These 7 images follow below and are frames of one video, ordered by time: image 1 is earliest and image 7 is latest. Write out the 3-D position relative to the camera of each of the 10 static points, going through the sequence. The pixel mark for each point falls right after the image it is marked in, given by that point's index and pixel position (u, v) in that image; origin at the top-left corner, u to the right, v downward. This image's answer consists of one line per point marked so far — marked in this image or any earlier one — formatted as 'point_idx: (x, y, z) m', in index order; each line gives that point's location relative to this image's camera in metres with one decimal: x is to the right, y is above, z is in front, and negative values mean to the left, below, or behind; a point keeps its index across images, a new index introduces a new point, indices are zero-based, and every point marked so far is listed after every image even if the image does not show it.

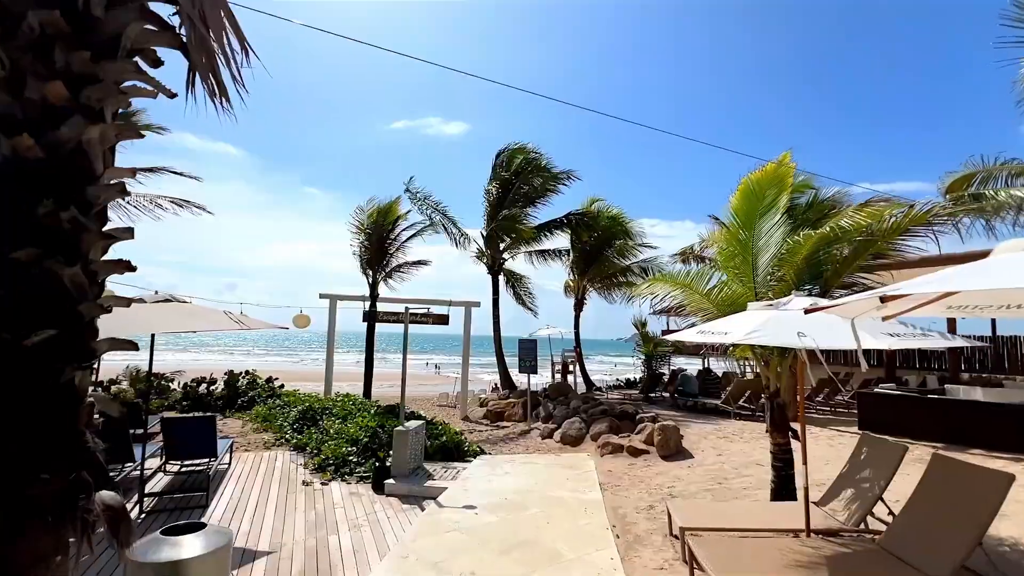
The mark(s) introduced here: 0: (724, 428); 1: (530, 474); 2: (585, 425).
0: (+3.9, -2.6, +8.8) m
1: (+0.2, -2.5, +6.4) m
2: (+1.5, -2.8, +9.8) m
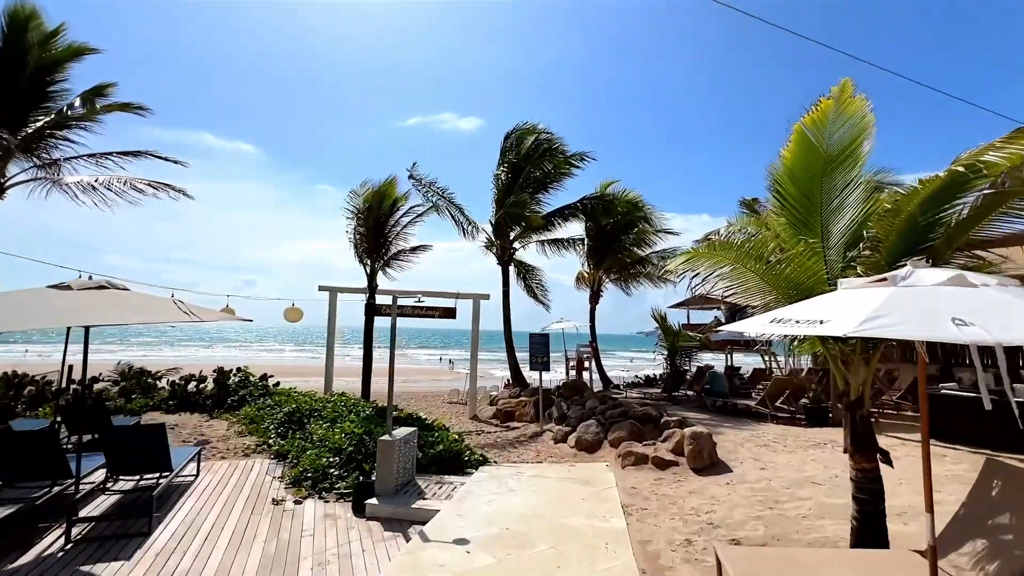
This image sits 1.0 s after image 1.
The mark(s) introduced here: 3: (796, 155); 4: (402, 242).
0: (+4.1, -2.4, +7.7) m
1: (+0.3, -2.3, +5.4) m
2: (+1.7, -2.6, +8.8) m
3: (+2.2, +1.1, +3.7) m
4: (-2.6, +1.1, +11.3) m
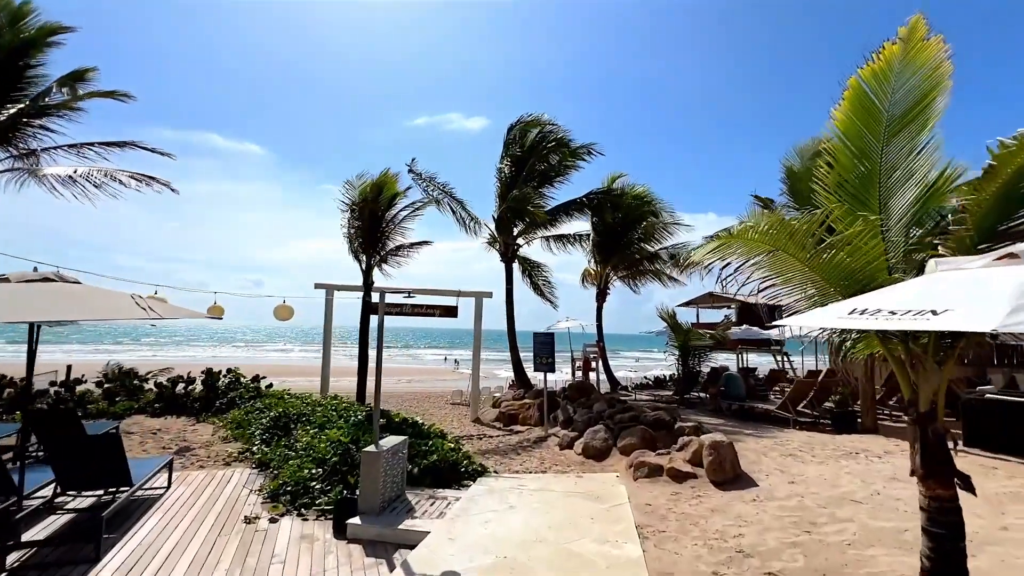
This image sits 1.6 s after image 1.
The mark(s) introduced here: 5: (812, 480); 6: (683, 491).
0: (+4.1, -2.3, +7.1) m
1: (+0.3, -2.2, +4.8) m
2: (+1.7, -2.5, +8.2) m
3: (+2.2, +1.1, +3.1) m
4: (-2.5, +1.1, +10.8) m
5: (+3.4, -2.2, +5.4) m
6: (+1.9, -2.3, +5.4) m
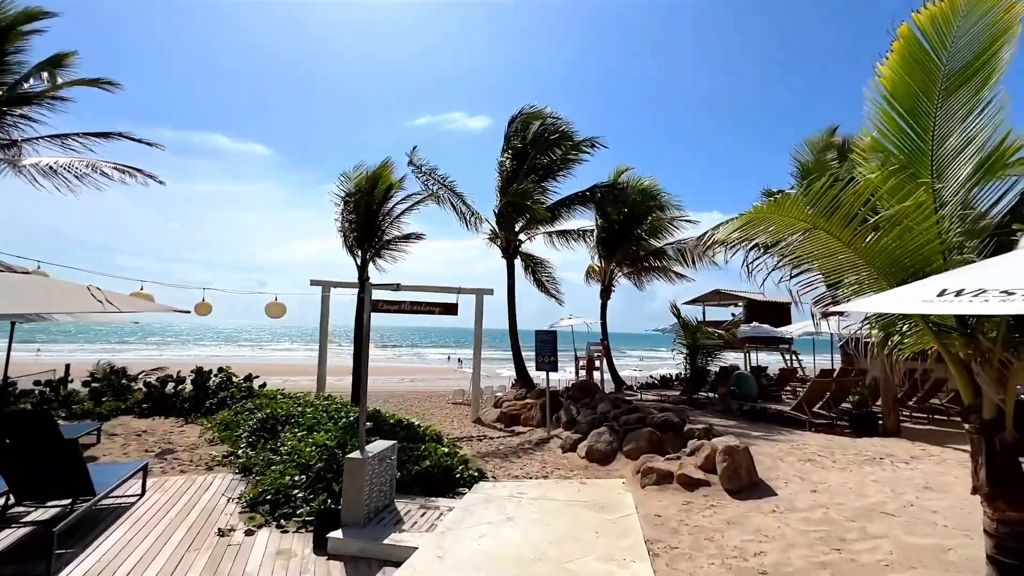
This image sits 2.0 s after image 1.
0: (+4.1, -2.2, +6.7) m
1: (+0.3, -2.2, +4.4) m
2: (+1.7, -2.4, +7.8) m
3: (+2.2, +1.2, +2.7) m
4: (-2.5, +1.2, +10.4) m
5: (+3.4, -2.1, +5.0) m
6: (+1.9, -2.2, +5.0) m
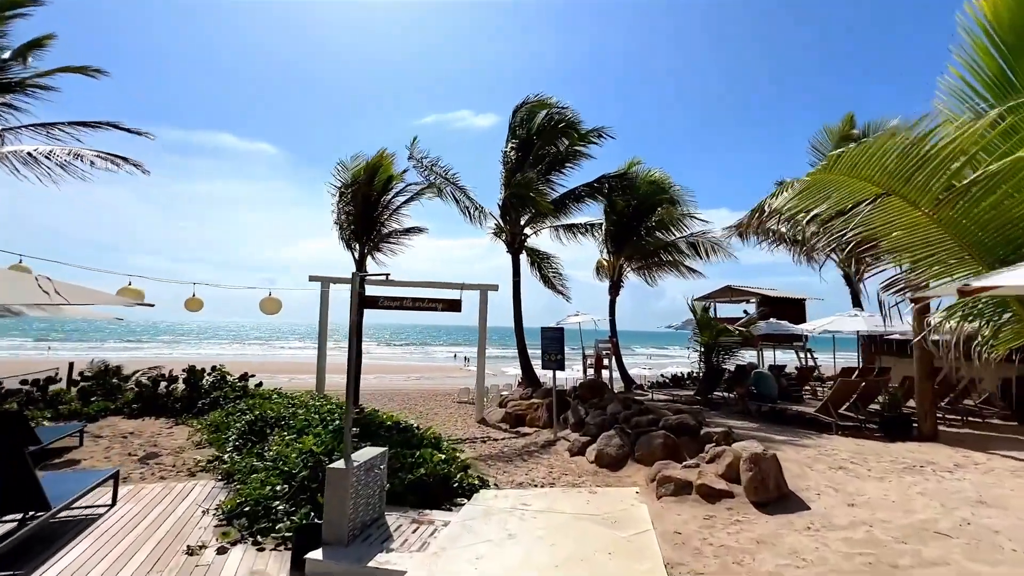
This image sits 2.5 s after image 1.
0: (+4.1, -2.1, +6.1) m
1: (+0.3, -2.1, +3.9) m
2: (+1.8, -2.3, +7.3) m
3: (+2.1, +1.3, +2.2) m
4: (-2.4, +1.3, +9.9) m
5: (+3.4, -2.0, +4.5) m
6: (+1.9, -2.1, +4.5) m
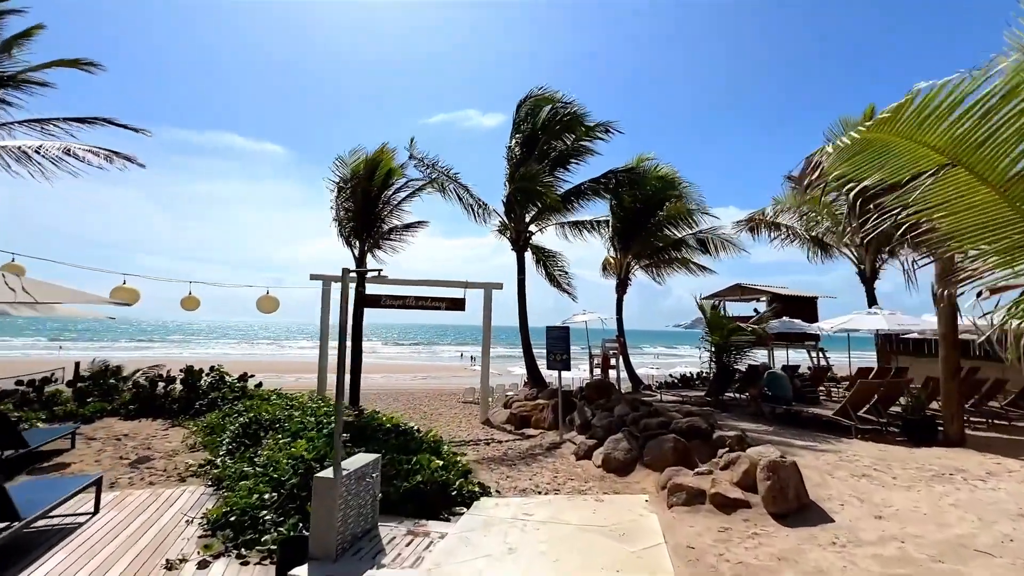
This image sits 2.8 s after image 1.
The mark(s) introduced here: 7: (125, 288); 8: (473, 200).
0: (+4.2, -2.0, +5.8) m
1: (+0.3, -2.1, +3.6) m
2: (+1.8, -2.3, +7.0) m
3: (+2.1, +1.3, +1.8) m
4: (-2.3, +1.4, +9.7) m
5: (+3.4, -2.0, +4.1) m
6: (+1.9, -2.1, +4.2) m
7: (-6.8, 0.0, +8.3) m
8: (-1.1, +2.6, +14.0) m
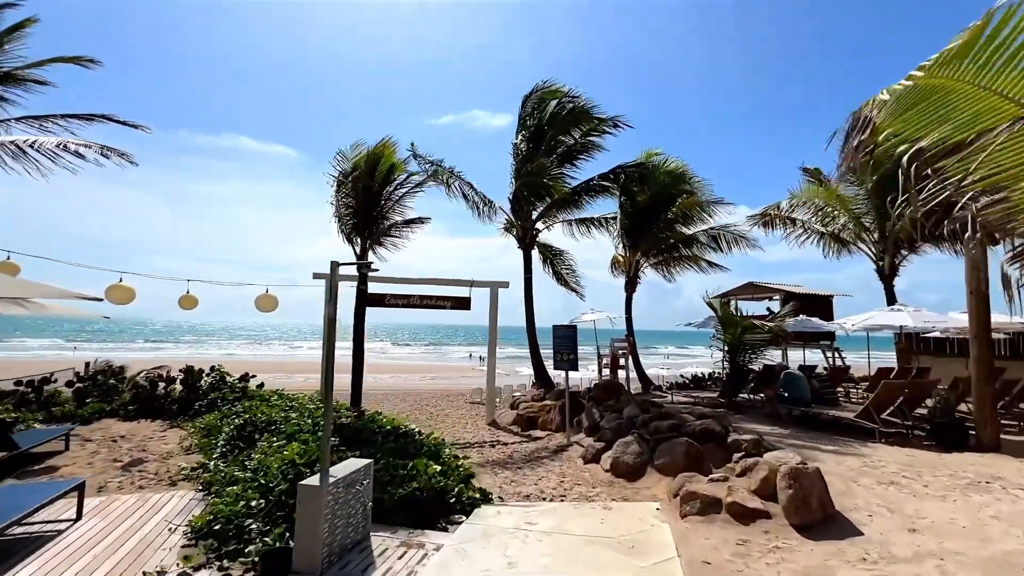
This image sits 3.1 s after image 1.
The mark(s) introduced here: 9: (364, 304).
0: (+4.2, -2.0, +5.4) m
1: (+0.3, -2.0, +3.4) m
2: (+1.9, -2.2, +6.7) m
3: (+2.1, +1.4, +1.5) m
4: (-2.2, +1.4, +9.4) m
5: (+3.4, -1.9, +3.8) m
6: (+2.0, -2.0, +3.9) m
7: (-6.7, 0.0, +8.2) m
8: (-1.0, +2.6, +13.8) m
9: (-2.9, -0.3, +9.5) m
